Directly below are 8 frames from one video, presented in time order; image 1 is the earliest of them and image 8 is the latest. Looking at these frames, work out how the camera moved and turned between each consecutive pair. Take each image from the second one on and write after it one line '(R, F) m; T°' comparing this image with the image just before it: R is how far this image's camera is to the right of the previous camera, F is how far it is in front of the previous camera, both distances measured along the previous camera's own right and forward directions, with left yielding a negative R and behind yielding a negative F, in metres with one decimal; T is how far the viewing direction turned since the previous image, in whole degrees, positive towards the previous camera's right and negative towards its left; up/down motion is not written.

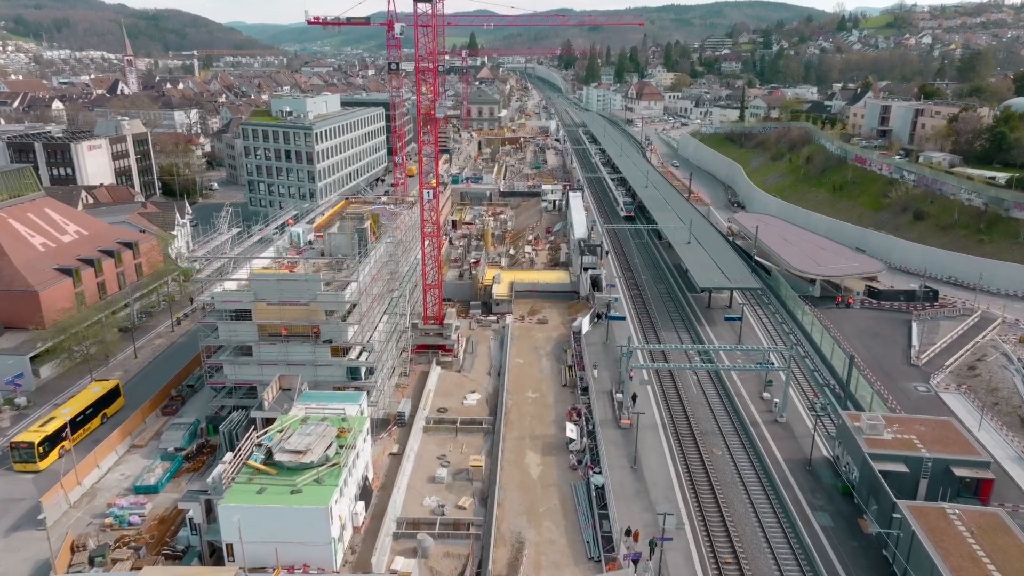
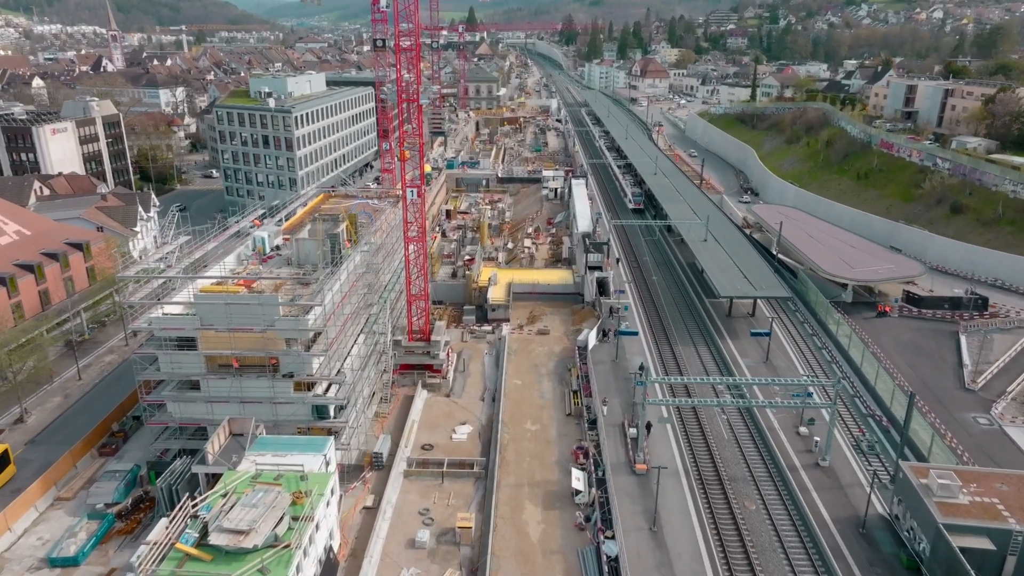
(+0.1, +4.3) m; 0°
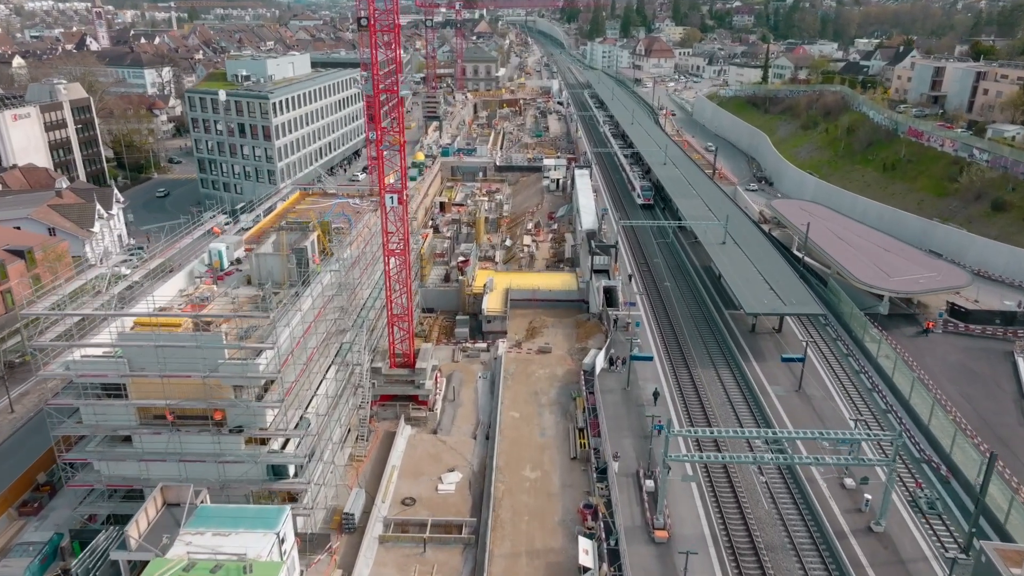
(+0.1, +3.9) m; 0°
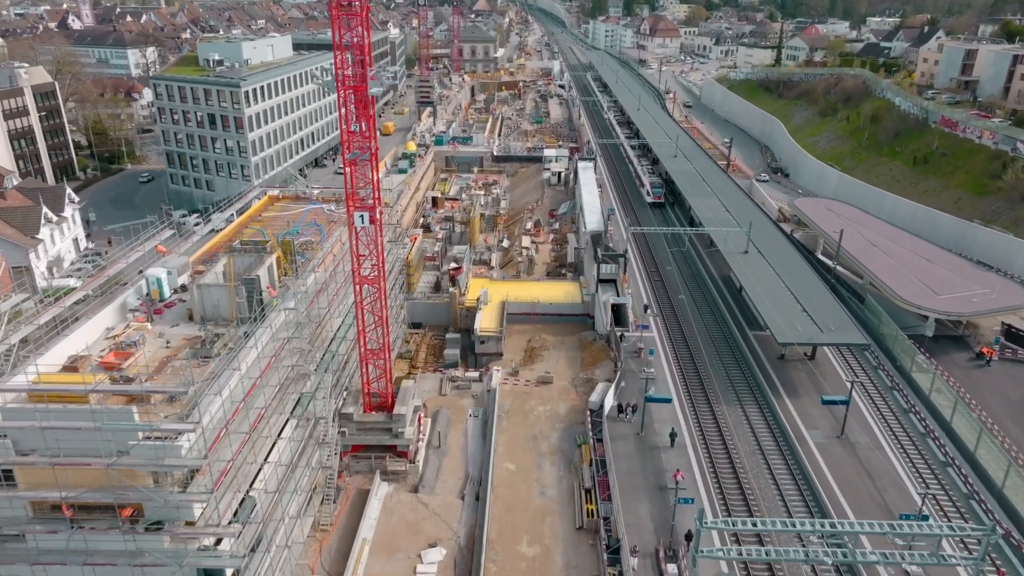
(+0.2, +4.0) m; 0°
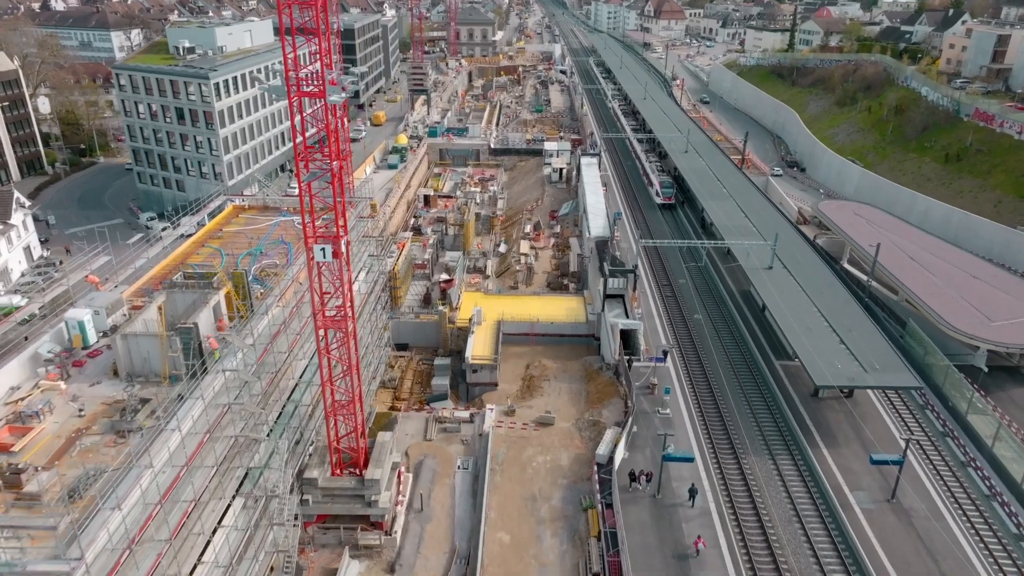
(+0.2, +3.5) m; 0°
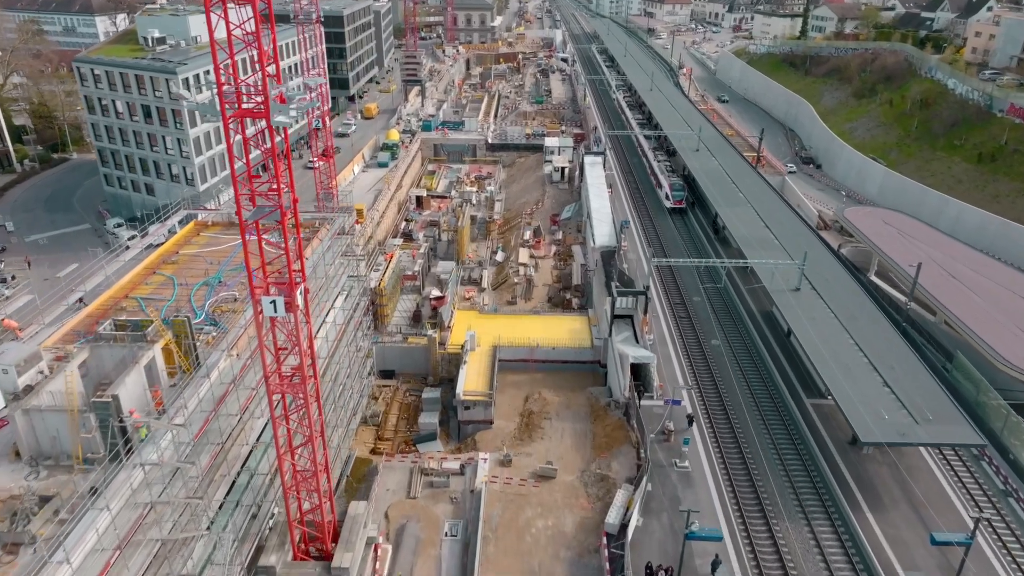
(+0.1, +3.1) m; 0°
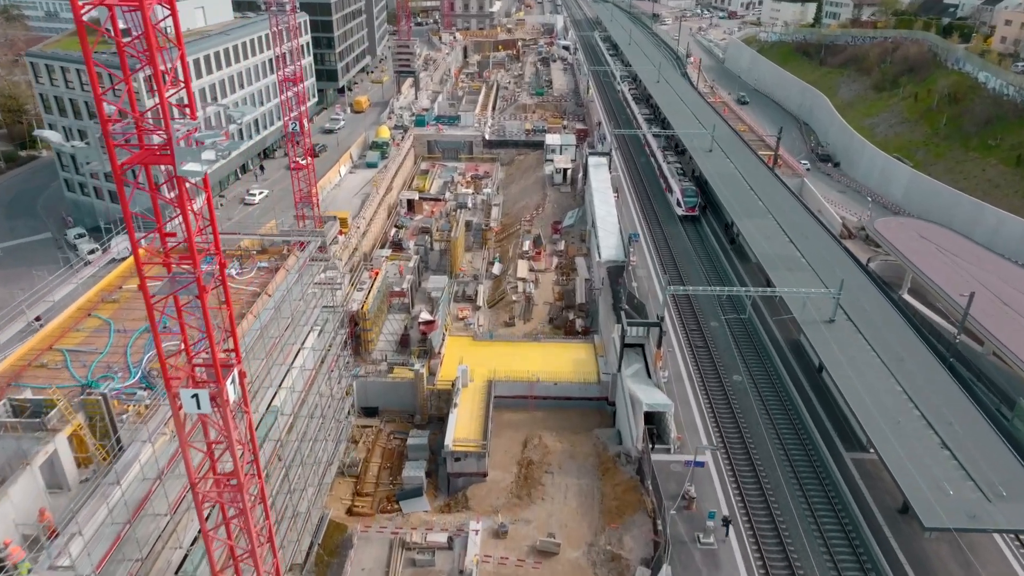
(+0.1, +3.1) m; 0°
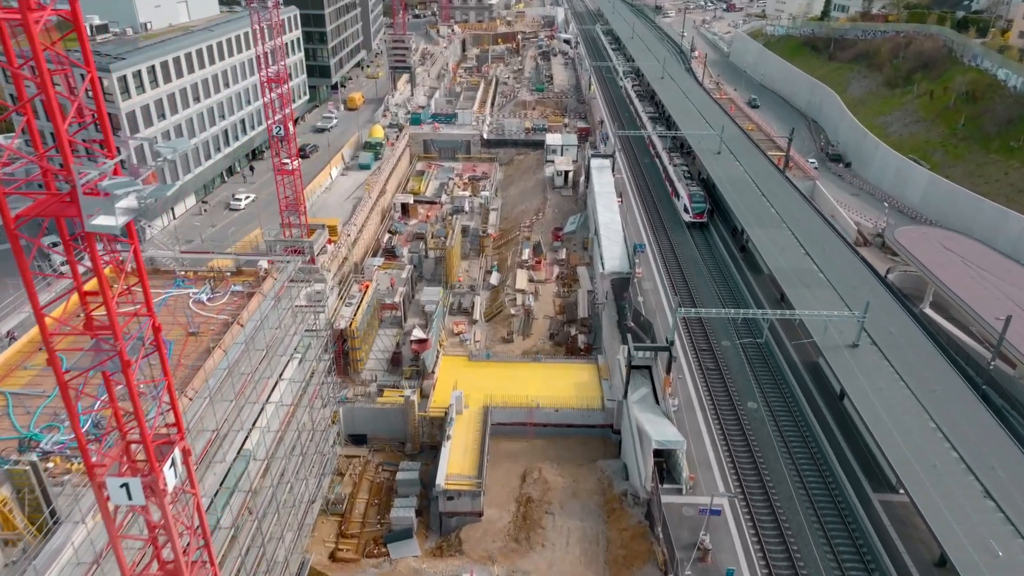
(+0.1, +1.8) m; 0°
